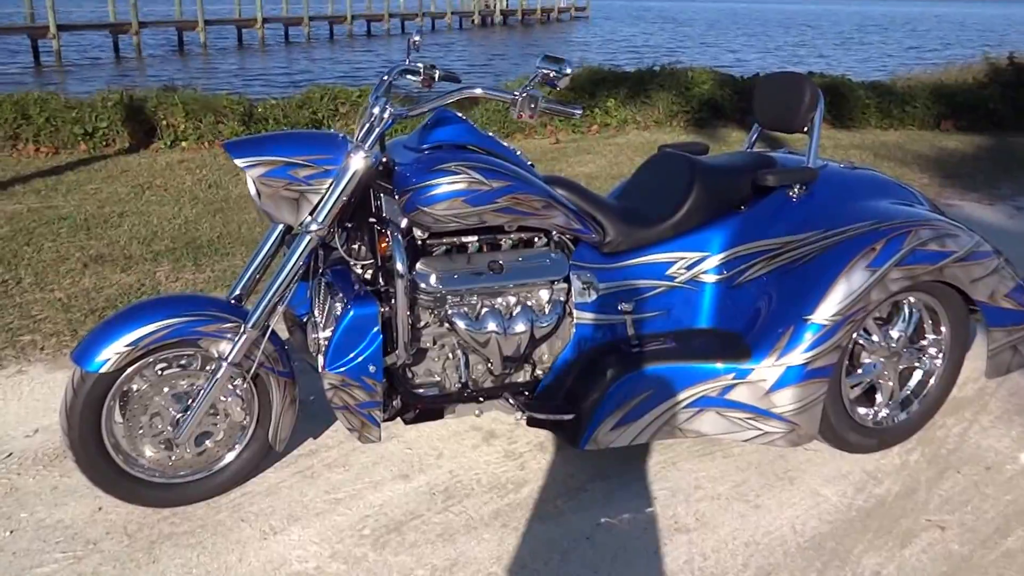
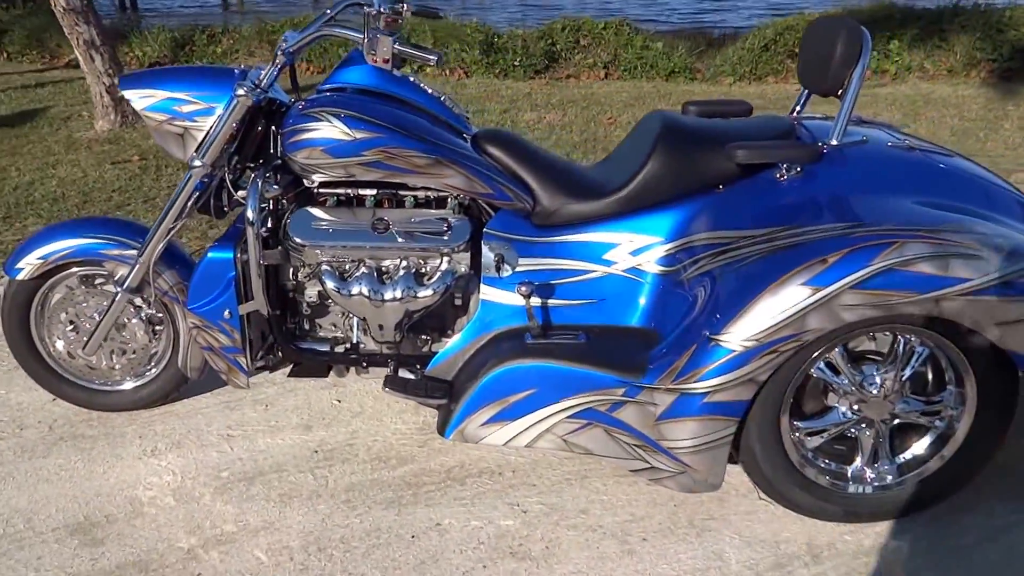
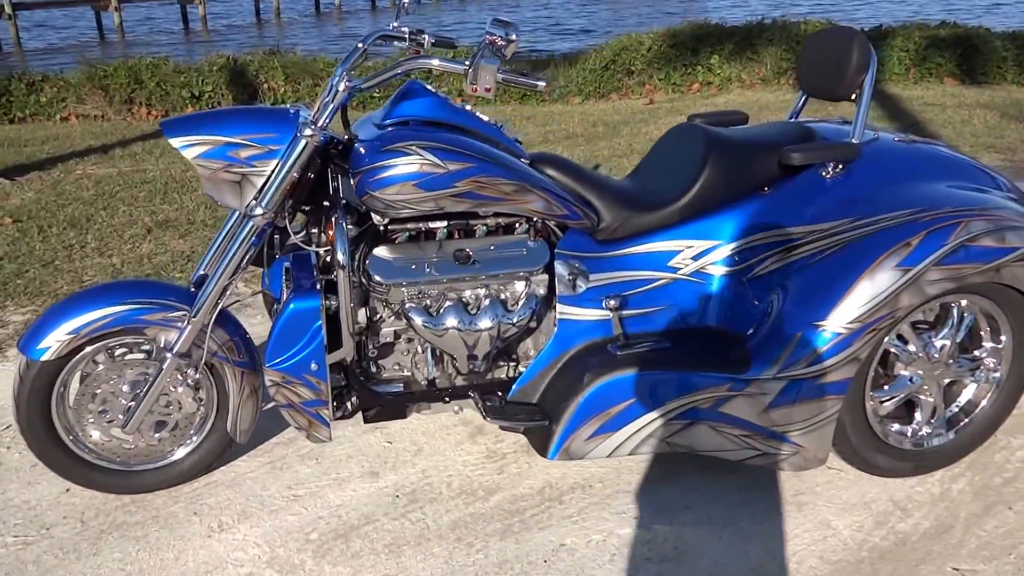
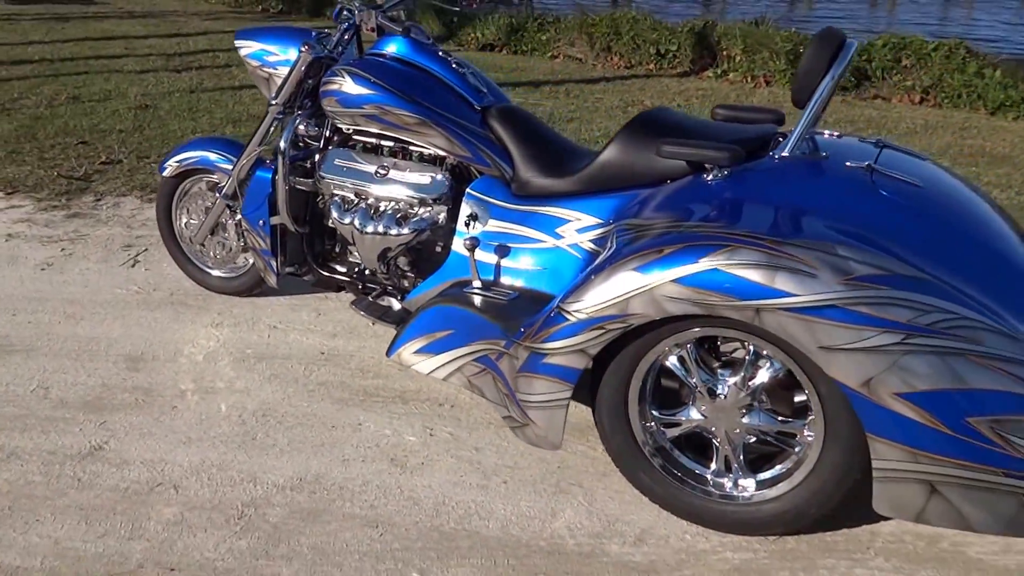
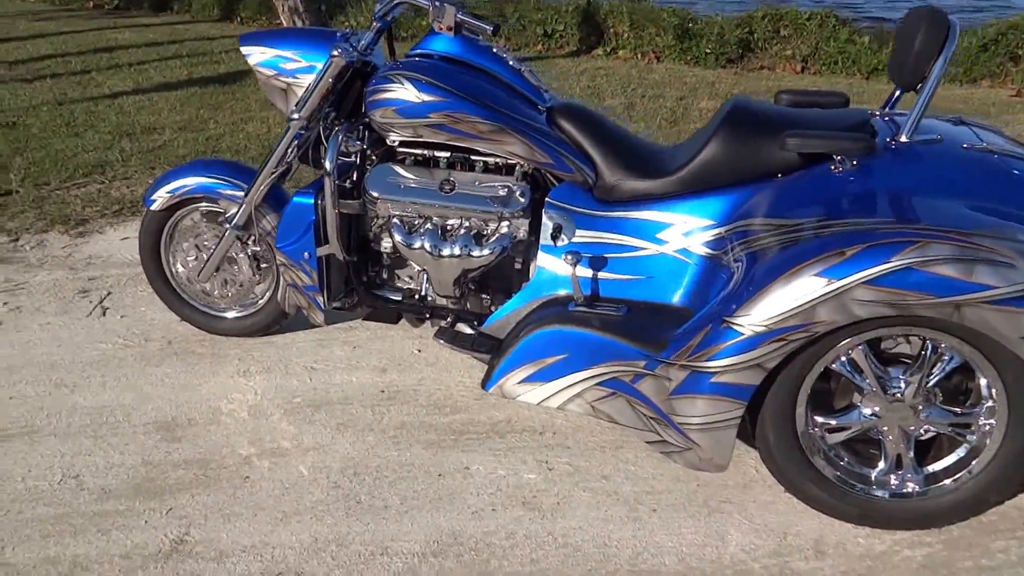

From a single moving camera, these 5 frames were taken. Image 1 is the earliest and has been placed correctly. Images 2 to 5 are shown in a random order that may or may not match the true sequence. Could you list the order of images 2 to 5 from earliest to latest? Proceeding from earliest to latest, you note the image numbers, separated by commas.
3, 2, 5, 4
